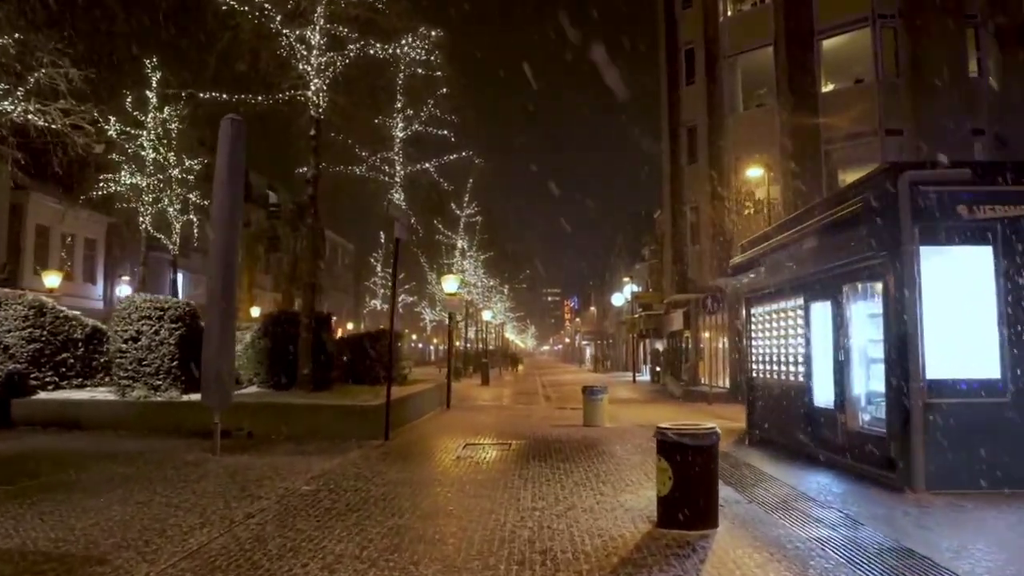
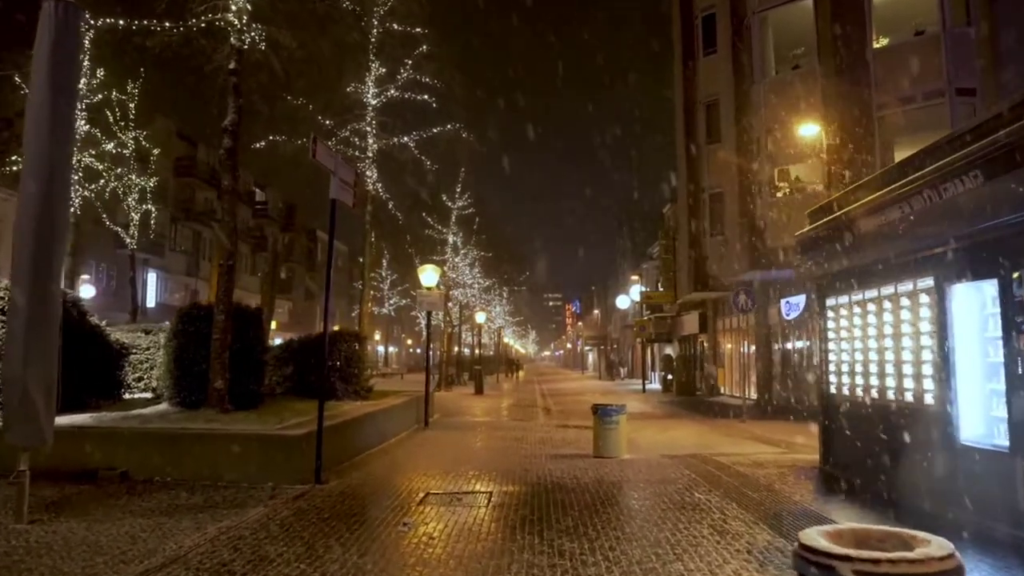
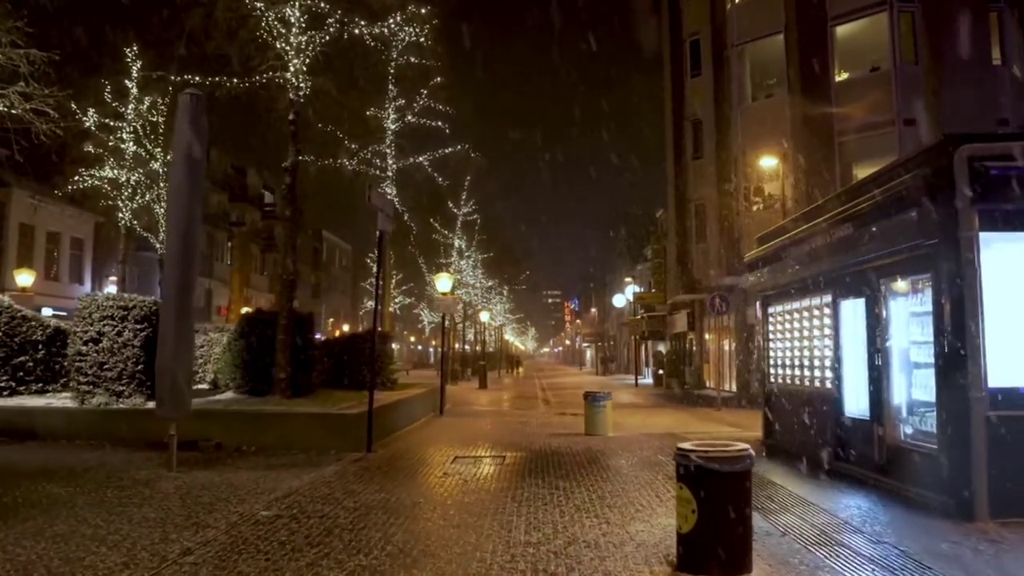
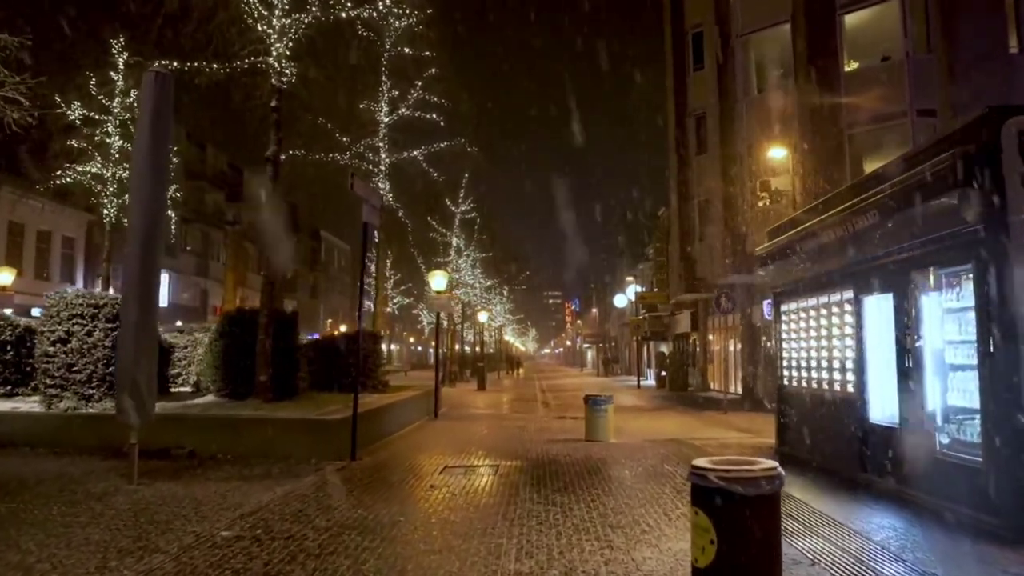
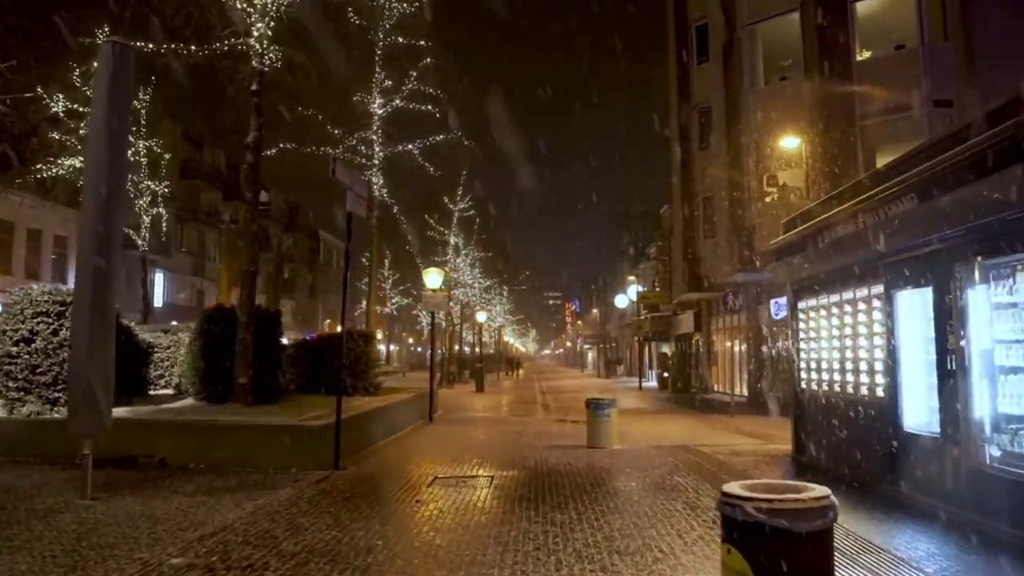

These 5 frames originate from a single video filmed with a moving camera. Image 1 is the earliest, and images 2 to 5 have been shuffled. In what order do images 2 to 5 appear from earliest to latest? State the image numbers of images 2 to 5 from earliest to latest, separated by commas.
3, 4, 5, 2
